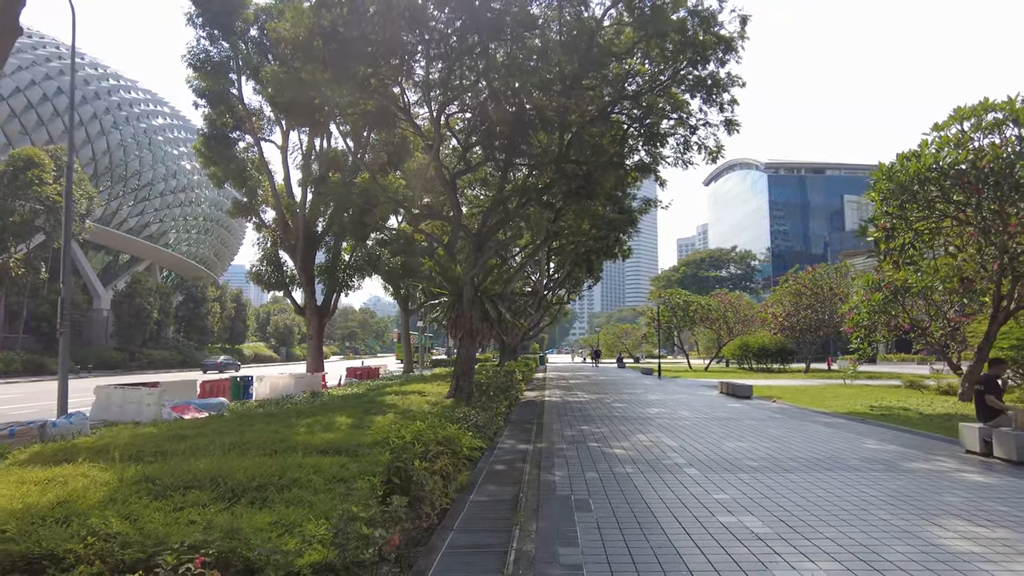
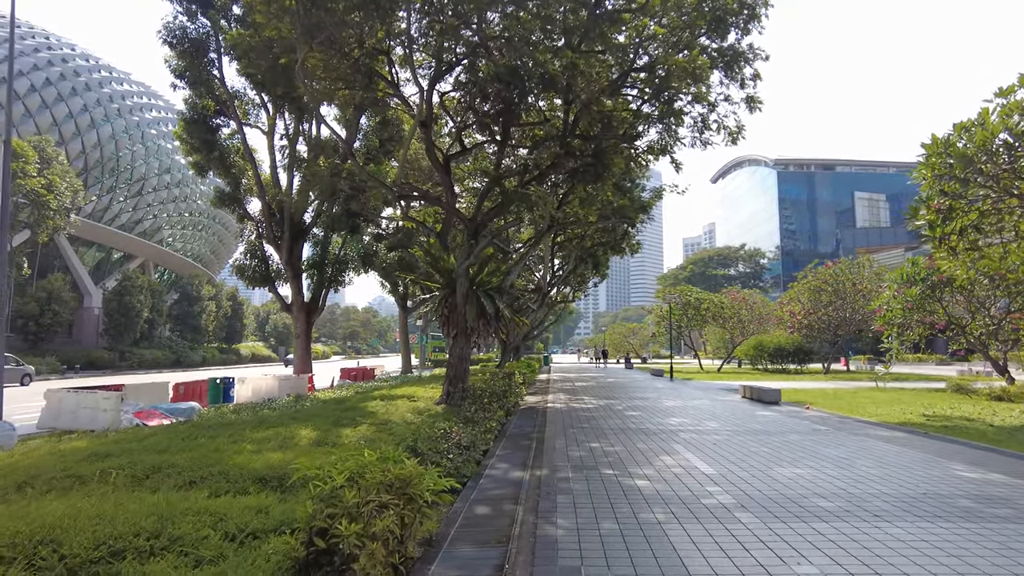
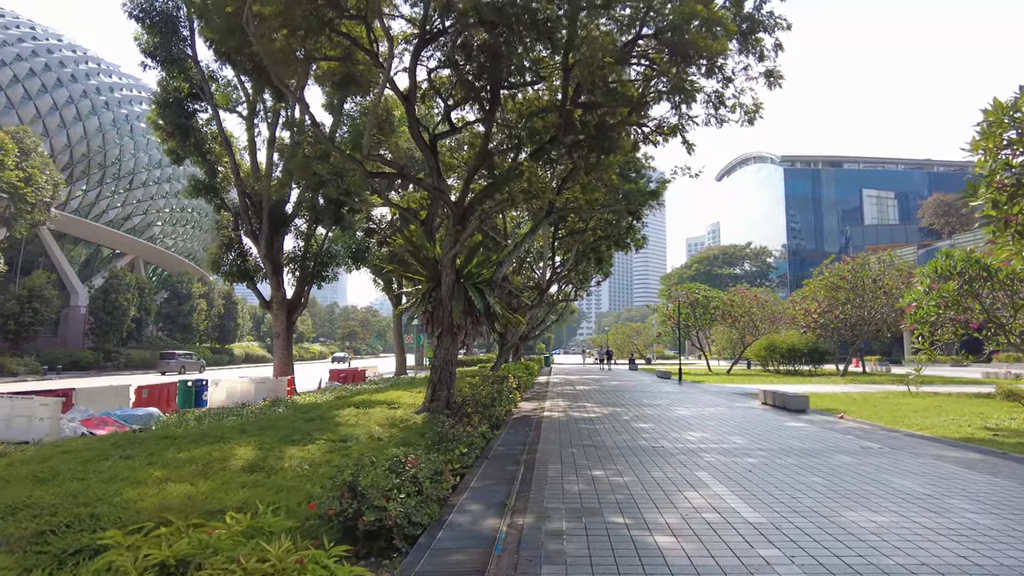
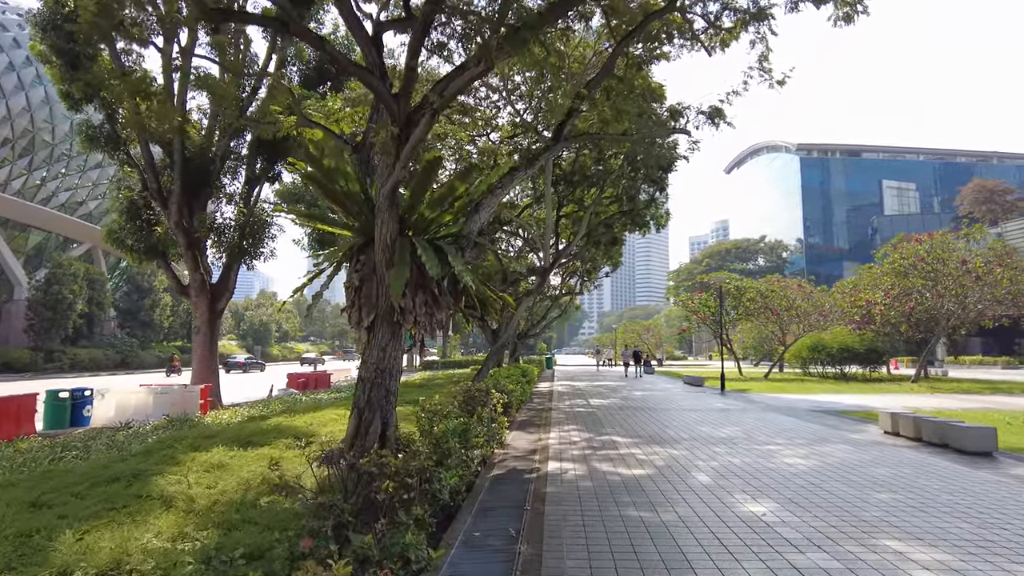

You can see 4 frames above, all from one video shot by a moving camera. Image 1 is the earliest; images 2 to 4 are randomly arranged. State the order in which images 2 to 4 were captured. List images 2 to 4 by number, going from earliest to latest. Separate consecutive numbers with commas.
2, 3, 4
